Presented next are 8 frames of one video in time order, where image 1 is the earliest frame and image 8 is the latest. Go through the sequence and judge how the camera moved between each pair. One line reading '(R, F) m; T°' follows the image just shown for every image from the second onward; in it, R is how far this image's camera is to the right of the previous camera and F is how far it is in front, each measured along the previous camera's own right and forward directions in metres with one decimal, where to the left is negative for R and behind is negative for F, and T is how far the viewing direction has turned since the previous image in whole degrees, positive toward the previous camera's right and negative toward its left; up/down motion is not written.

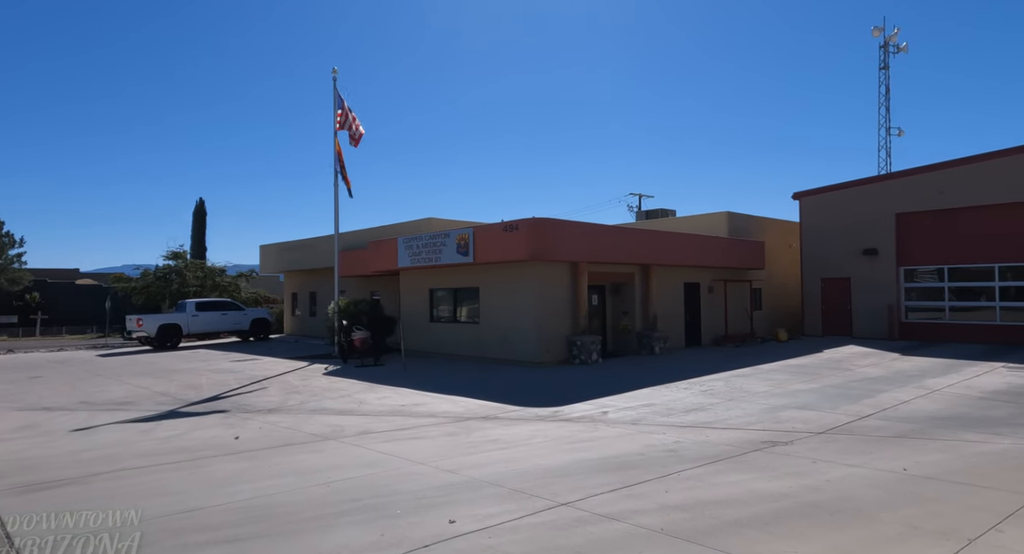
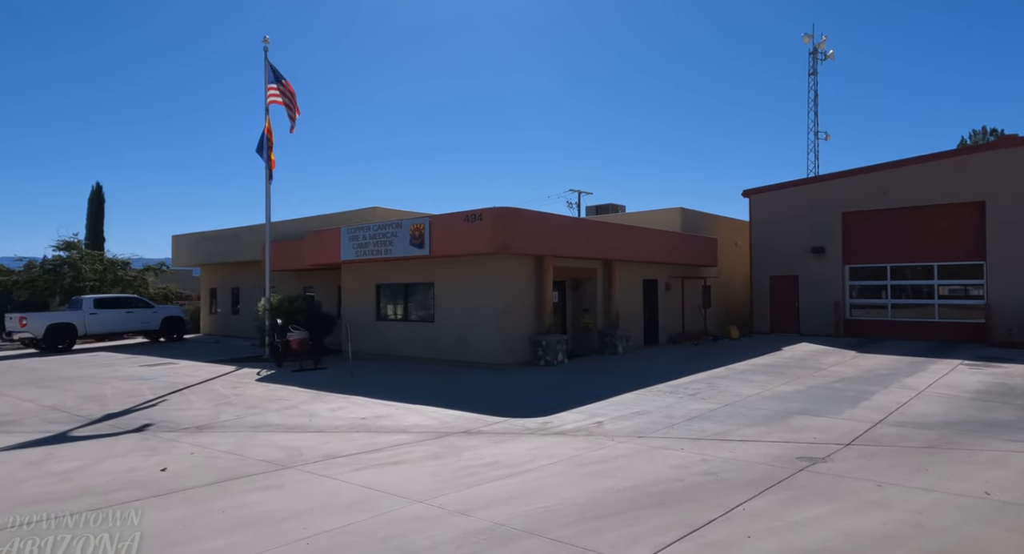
(-0.7, +1.2) m; +6°
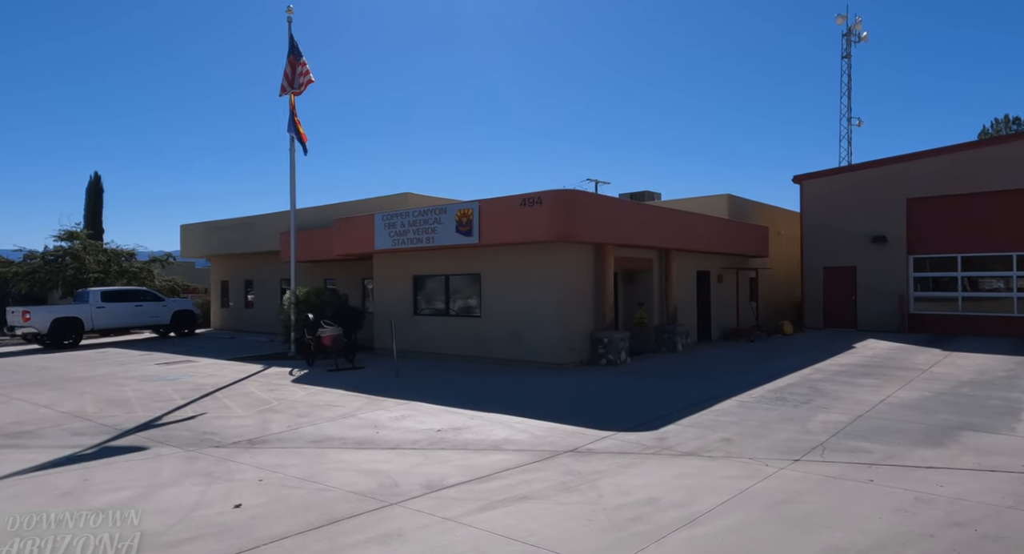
(-1.2, +1.4) m; 0°
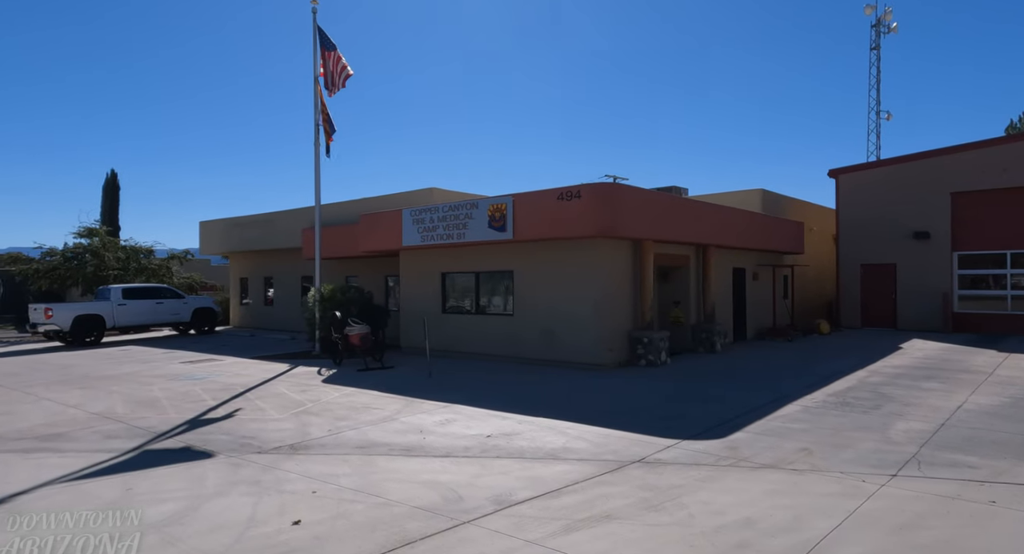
(-0.5, +0.5) m; -1°
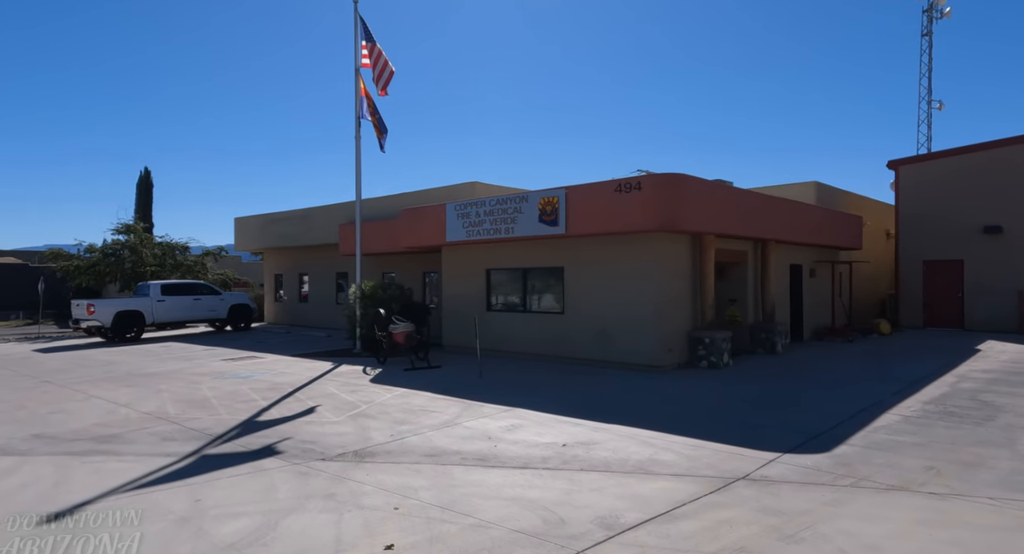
(-0.6, +0.6) m; -2°
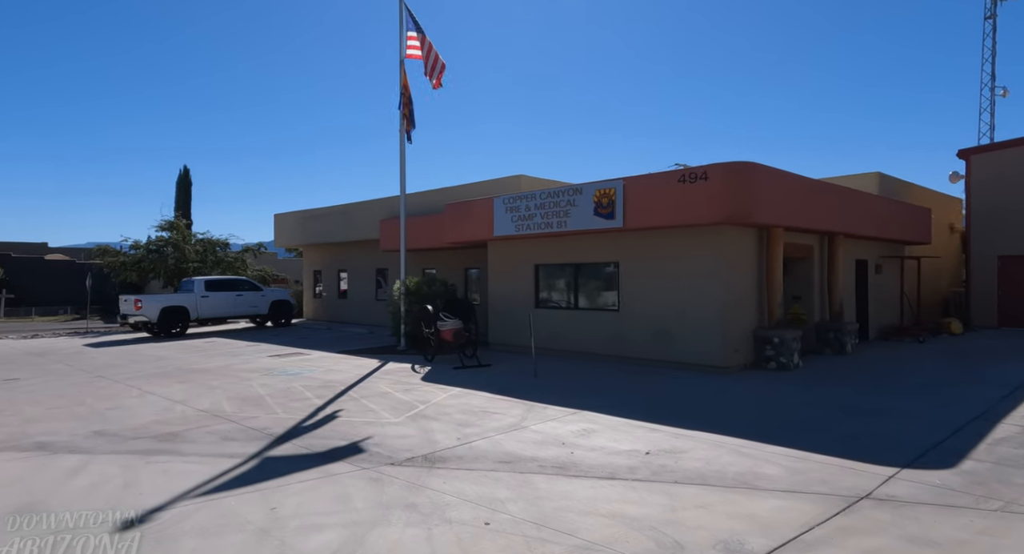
(-0.5, +0.5) m; -3°
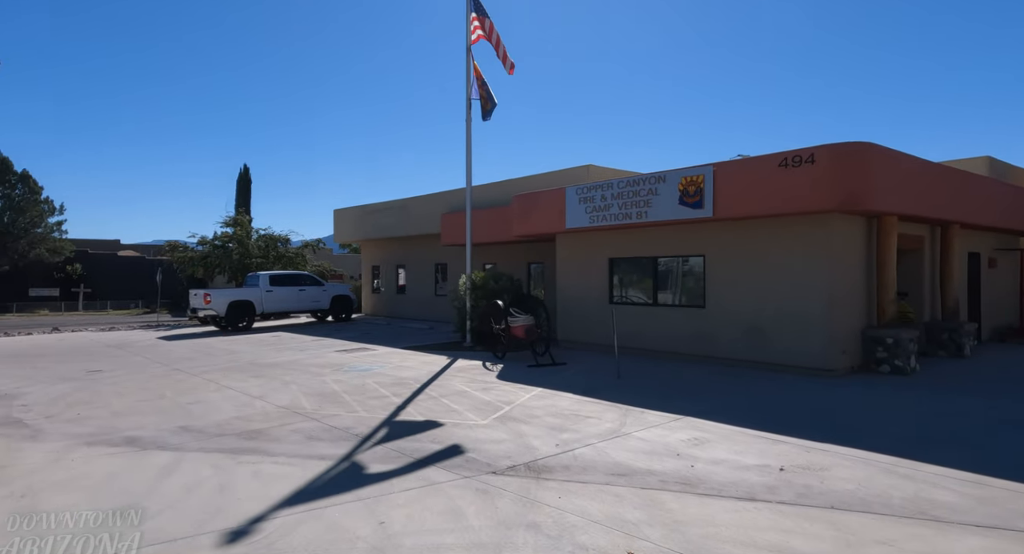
(-0.6, +0.8) m; -4°
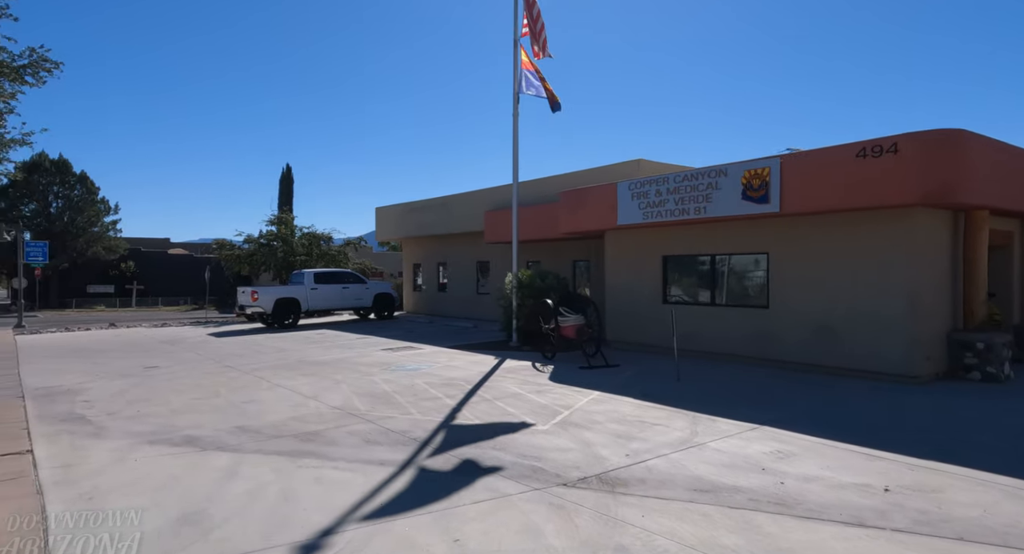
(-0.3, +0.5) m; -3°
